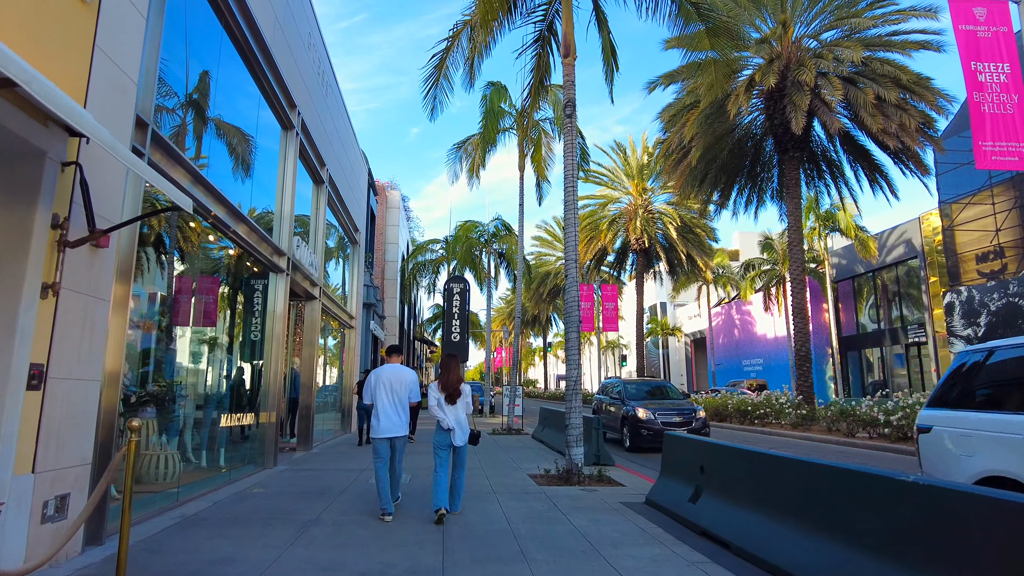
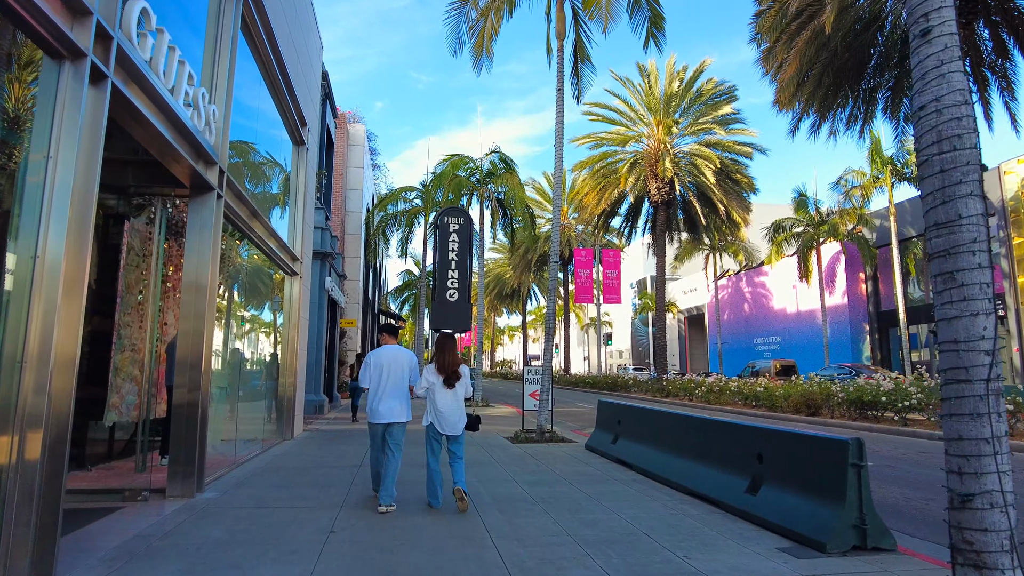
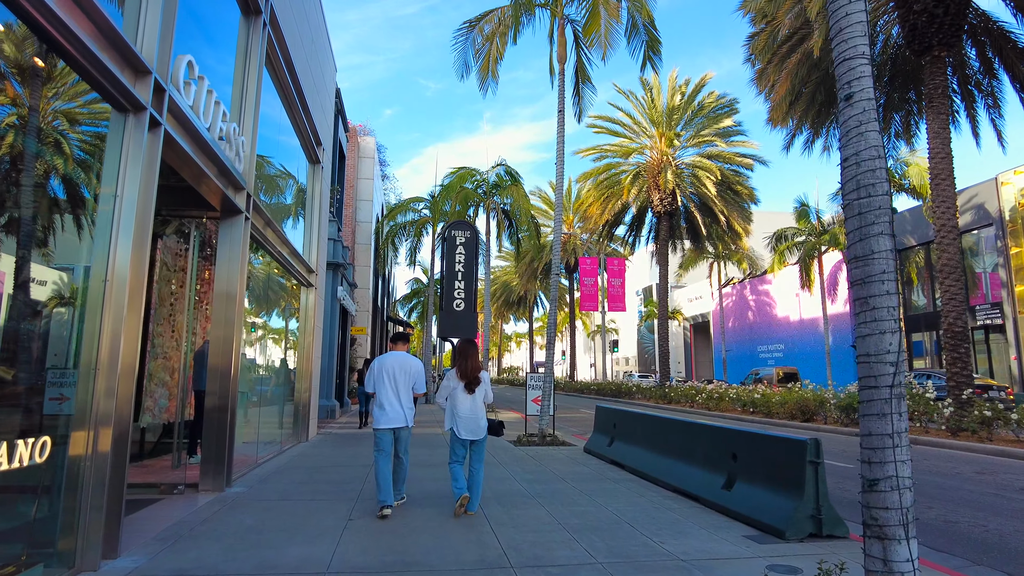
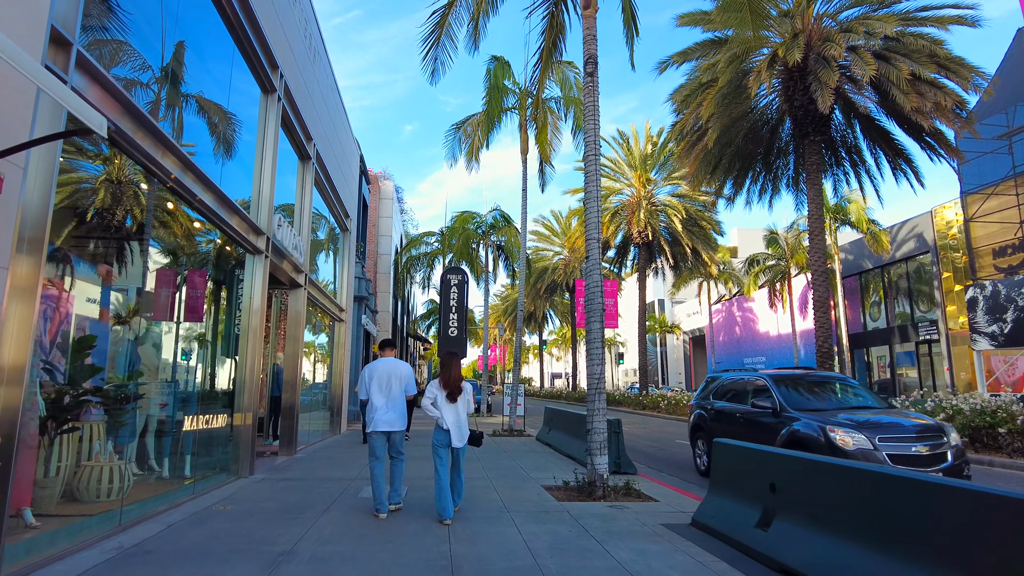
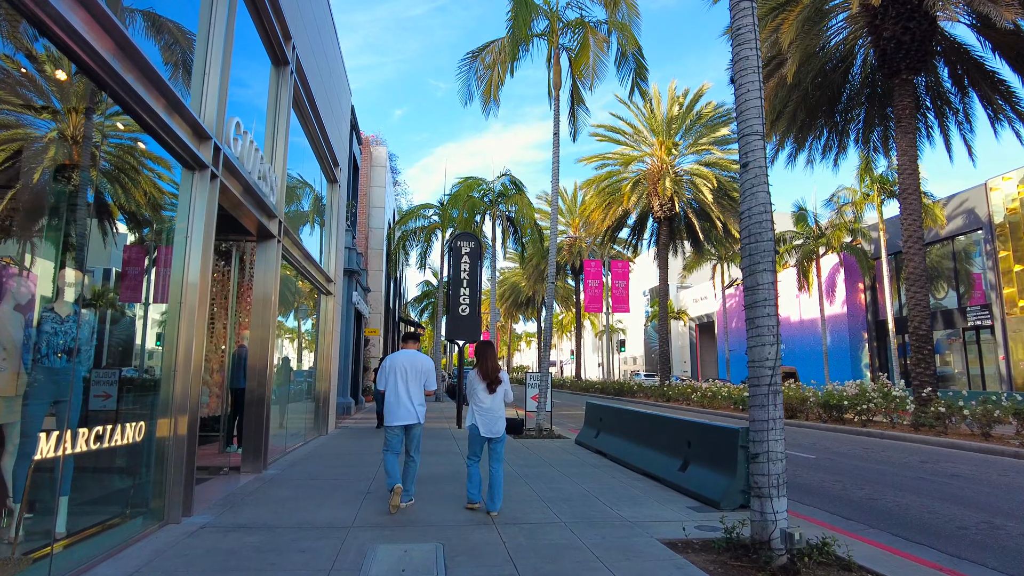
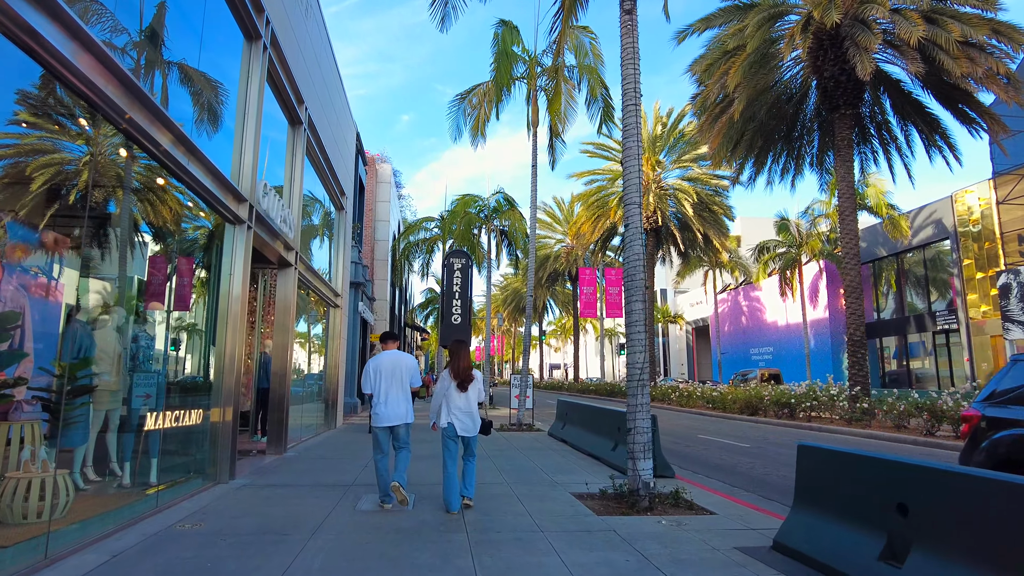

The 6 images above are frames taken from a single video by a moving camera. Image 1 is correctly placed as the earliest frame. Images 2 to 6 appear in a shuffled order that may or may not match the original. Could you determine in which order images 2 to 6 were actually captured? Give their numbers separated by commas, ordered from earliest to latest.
4, 6, 5, 3, 2
